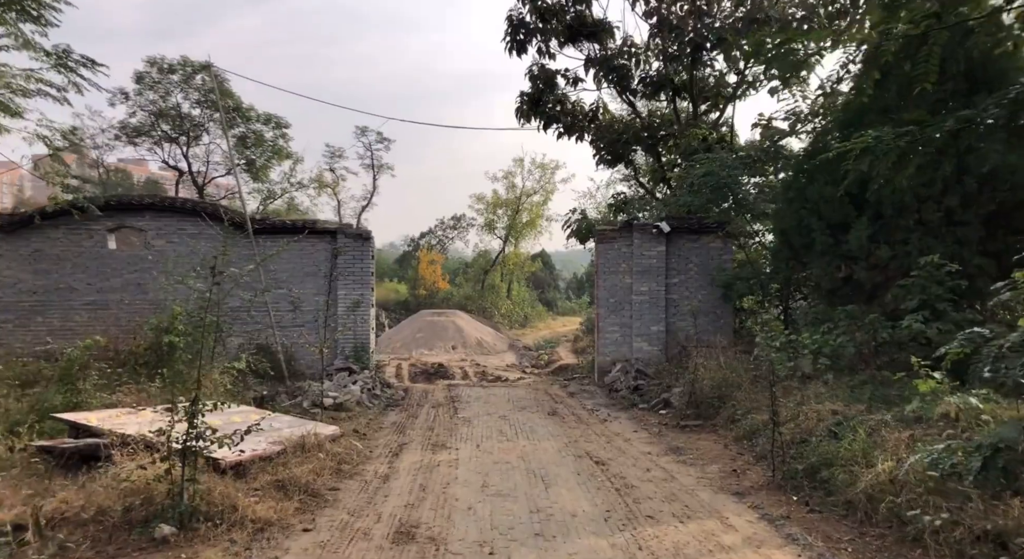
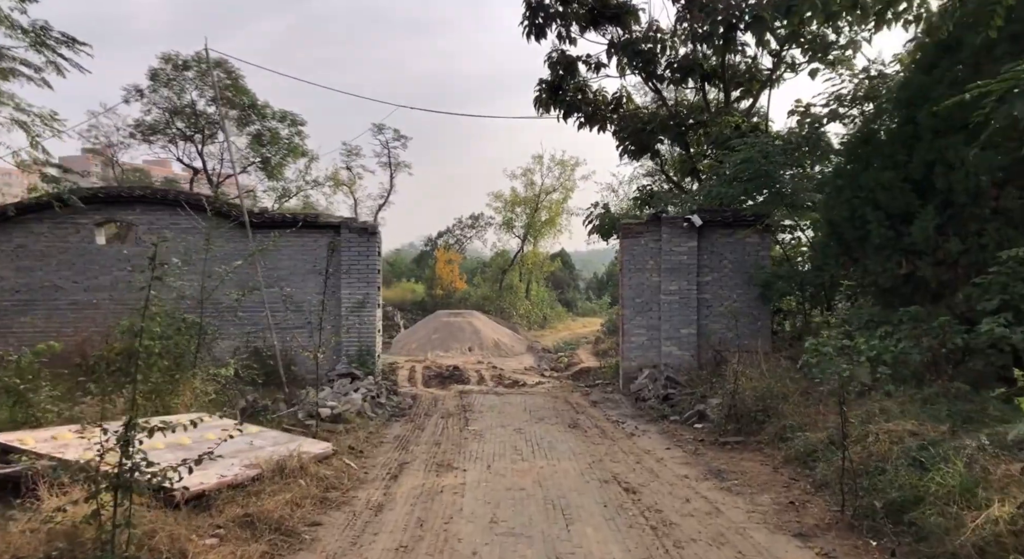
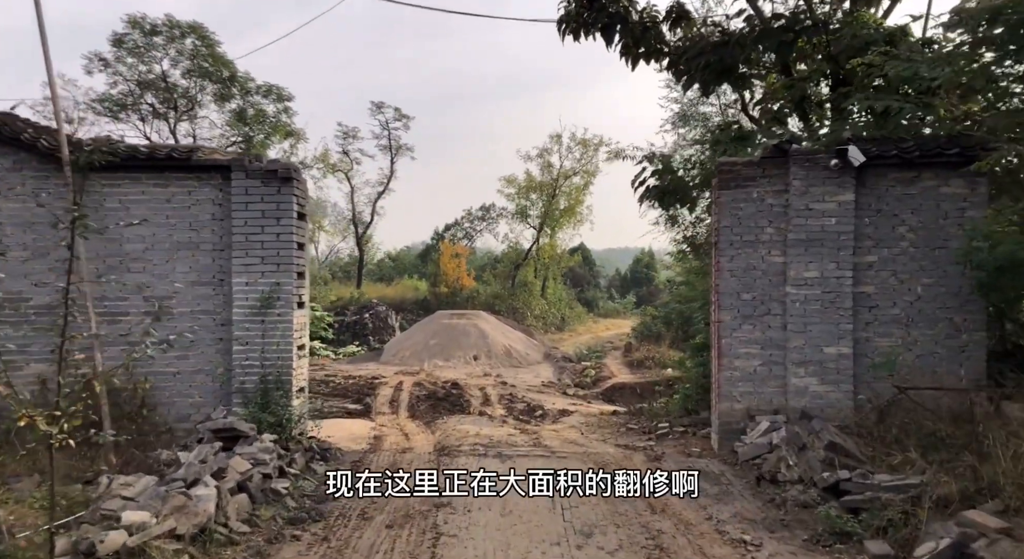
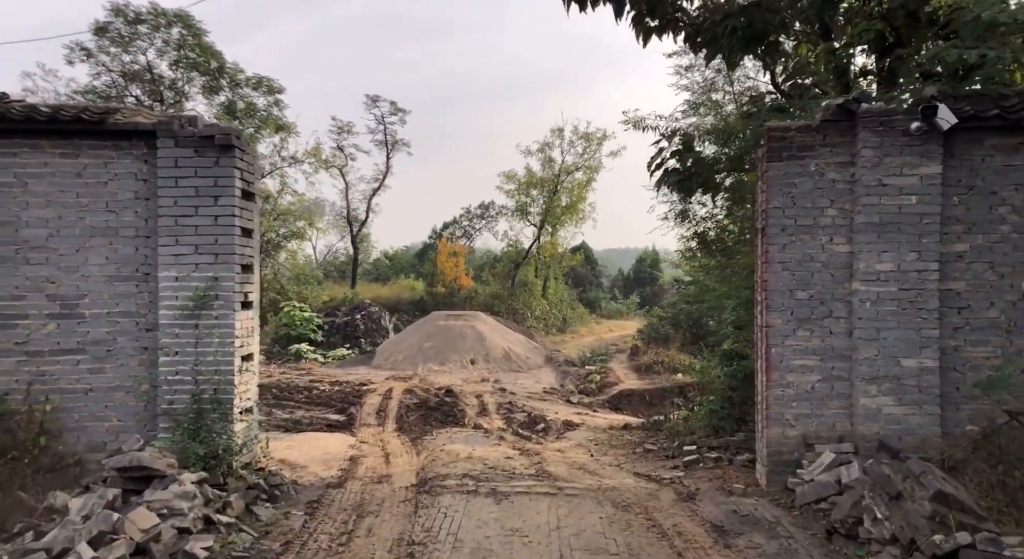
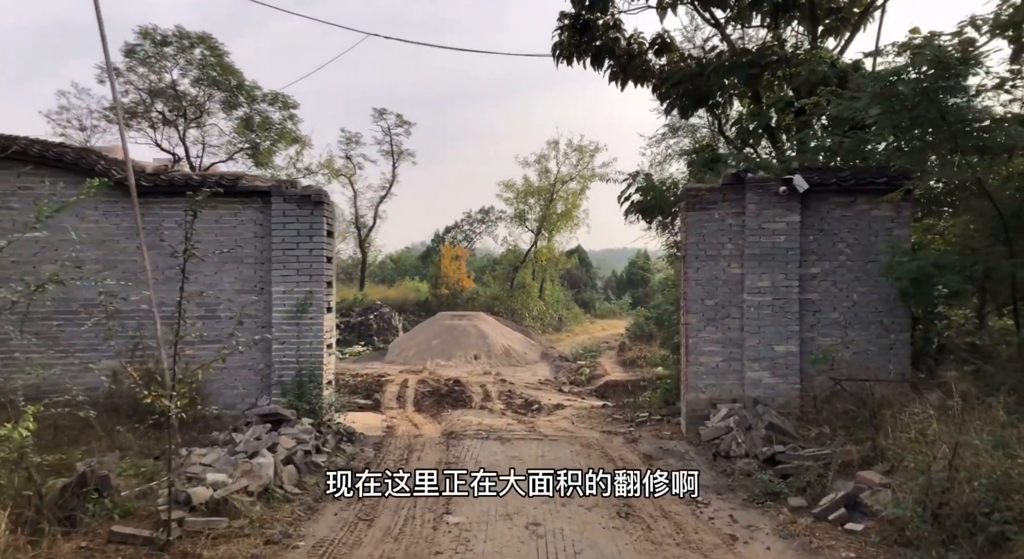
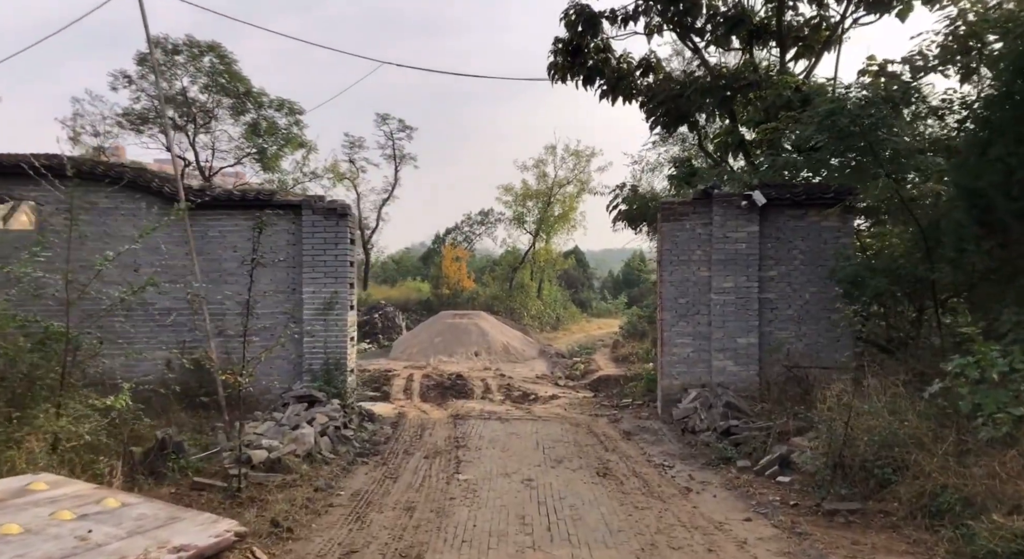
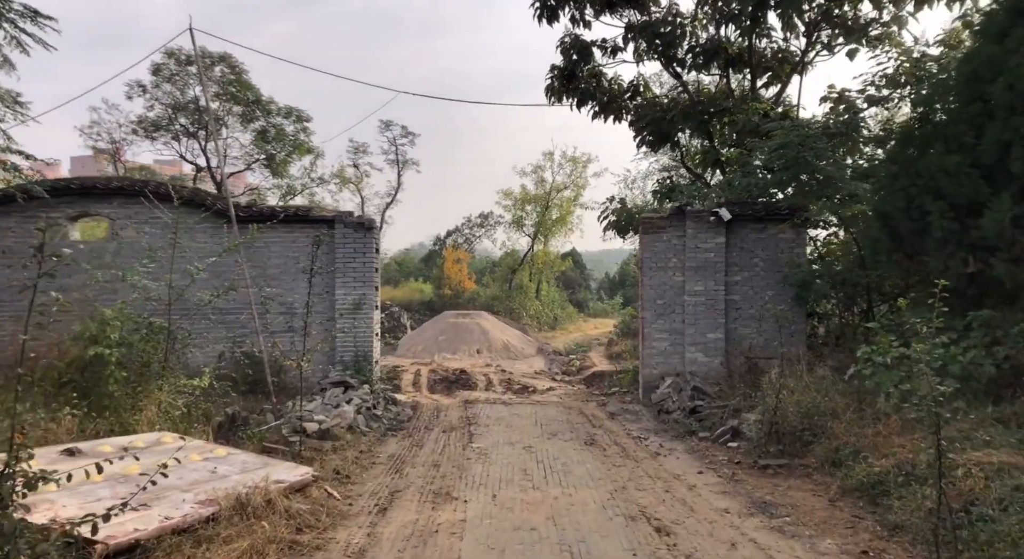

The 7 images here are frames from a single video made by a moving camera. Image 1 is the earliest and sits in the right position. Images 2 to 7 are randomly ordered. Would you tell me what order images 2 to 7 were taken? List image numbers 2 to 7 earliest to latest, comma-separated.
2, 7, 6, 5, 3, 4
